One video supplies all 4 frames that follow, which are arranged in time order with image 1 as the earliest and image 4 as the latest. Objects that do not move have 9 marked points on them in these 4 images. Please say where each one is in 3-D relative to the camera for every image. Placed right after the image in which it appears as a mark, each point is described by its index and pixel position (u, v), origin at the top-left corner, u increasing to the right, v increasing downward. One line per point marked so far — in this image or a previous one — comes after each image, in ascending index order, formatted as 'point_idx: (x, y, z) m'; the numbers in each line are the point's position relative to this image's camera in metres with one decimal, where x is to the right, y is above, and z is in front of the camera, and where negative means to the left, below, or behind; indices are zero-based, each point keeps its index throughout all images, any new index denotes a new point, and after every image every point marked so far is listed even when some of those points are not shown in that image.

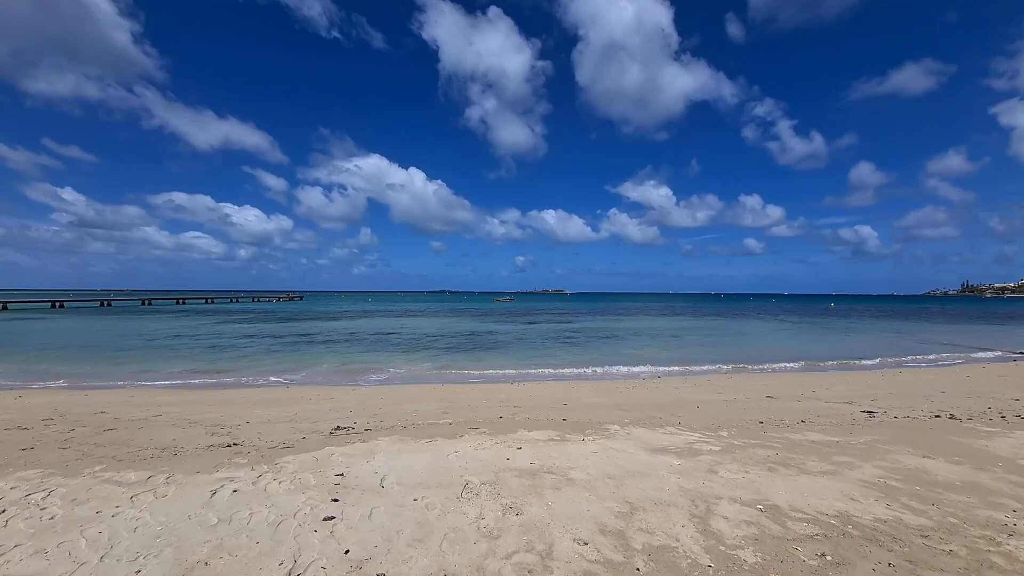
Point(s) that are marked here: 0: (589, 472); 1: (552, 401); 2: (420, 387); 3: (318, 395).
0: (+0.9, -2.3, +5.3) m
1: (+1.0, -2.9, +11.1) m
2: (-3.2, -3.5, +14.9) m
3: (-5.9, -3.3, +13.1) m
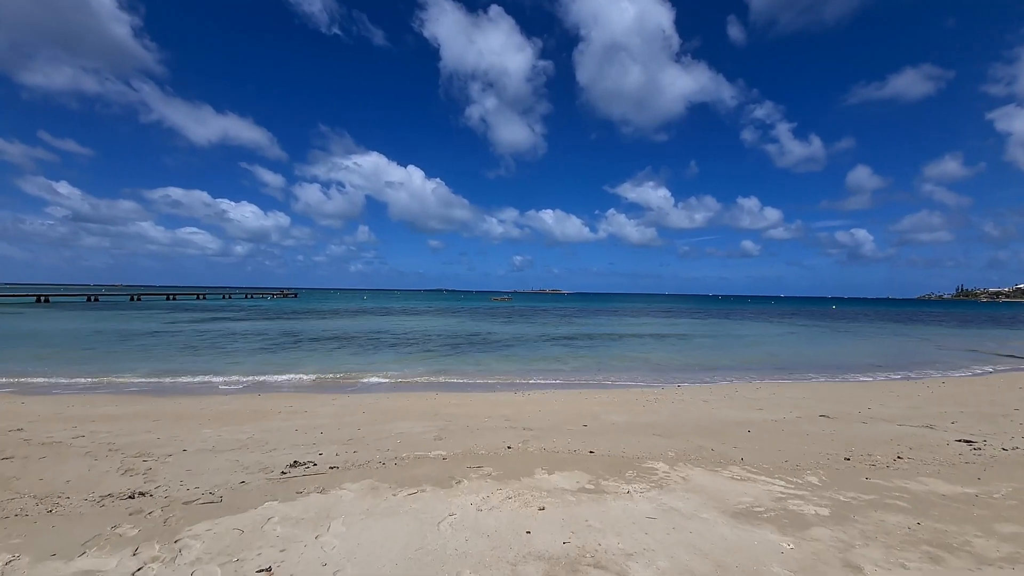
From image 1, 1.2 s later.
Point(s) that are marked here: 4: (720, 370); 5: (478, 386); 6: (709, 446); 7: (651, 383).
0: (+1.2, -2.2, +3.4) m
1: (+1.2, -2.8, +9.2) m
2: (-3.1, -3.3, +13.0) m
3: (-5.8, -3.1, +11.2) m
4: (+9.5, -3.8, +19.7) m
5: (-1.2, -3.5, +15.1) m
6: (+3.3, -2.6, +7.0) m
7: (+5.2, -3.6, +15.9) m
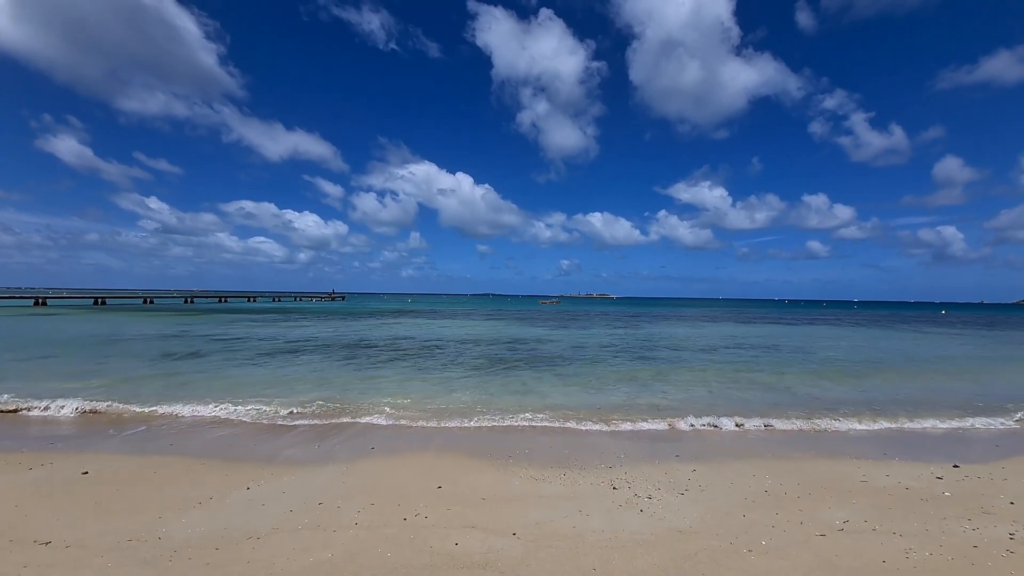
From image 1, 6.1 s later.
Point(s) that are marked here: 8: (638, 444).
0: (+1.4, -1.6, -4.3) m
1: (+2.1, -2.3, +1.4) m
2: (-1.7, -2.8, +5.7) m
3: (-4.6, -2.6, +4.2) m
4: (+11.5, -3.3, +10.9) m
5: (+0.4, -3.0, +7.6) m
6: (+3.9, -2.0, -0.9) m
7: (+6.8, -3.1, +7.6) m
8: (+2.5, -3.0, +8.2) m
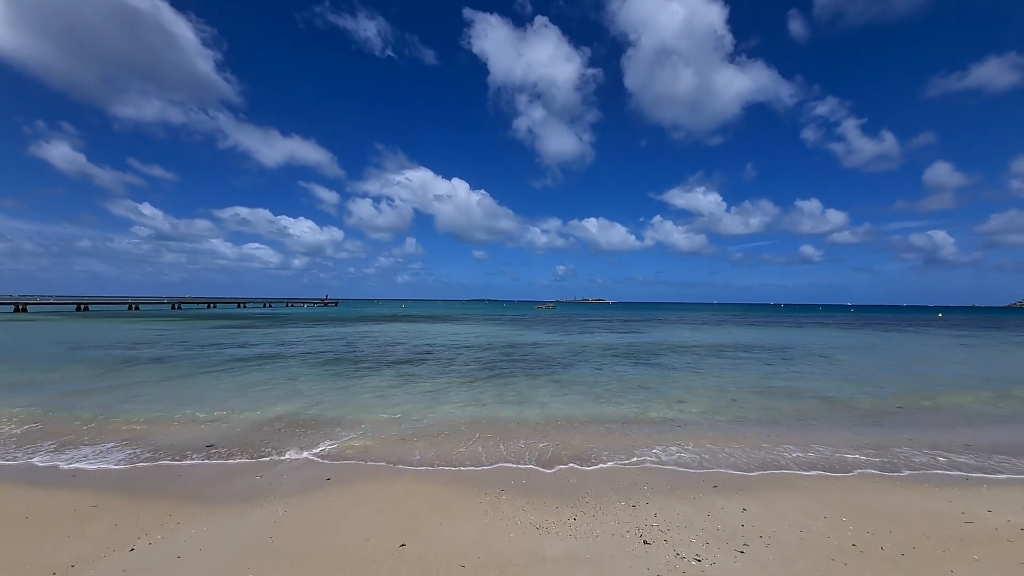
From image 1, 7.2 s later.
0: (+1.4, -1.2, -6.0) m
1: (+2.0, -2.0, -0.2) m
2: (-1.8, -2.6, +4.0) m
3: (-4.7, -2.4, +2.5) m
4: (+11.4, -3.2, +9.3) m
5: (+0.3, -2.8, +5.9) m
6: (+3.9, -1.7, -2.6) m
7: (+6.7, -2.9, +6.0) m
8: (+2.4, -2.8, +6.5) m
